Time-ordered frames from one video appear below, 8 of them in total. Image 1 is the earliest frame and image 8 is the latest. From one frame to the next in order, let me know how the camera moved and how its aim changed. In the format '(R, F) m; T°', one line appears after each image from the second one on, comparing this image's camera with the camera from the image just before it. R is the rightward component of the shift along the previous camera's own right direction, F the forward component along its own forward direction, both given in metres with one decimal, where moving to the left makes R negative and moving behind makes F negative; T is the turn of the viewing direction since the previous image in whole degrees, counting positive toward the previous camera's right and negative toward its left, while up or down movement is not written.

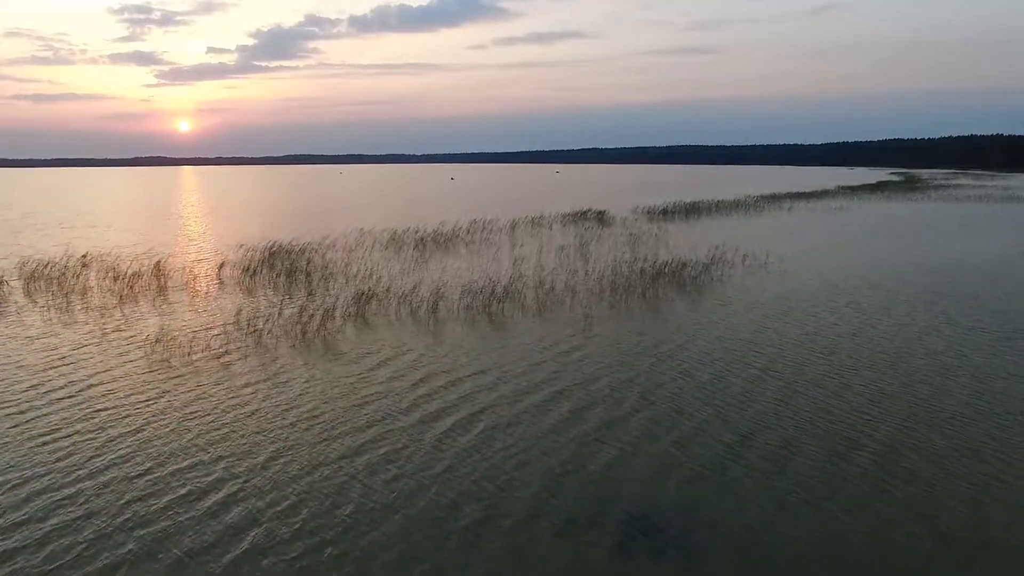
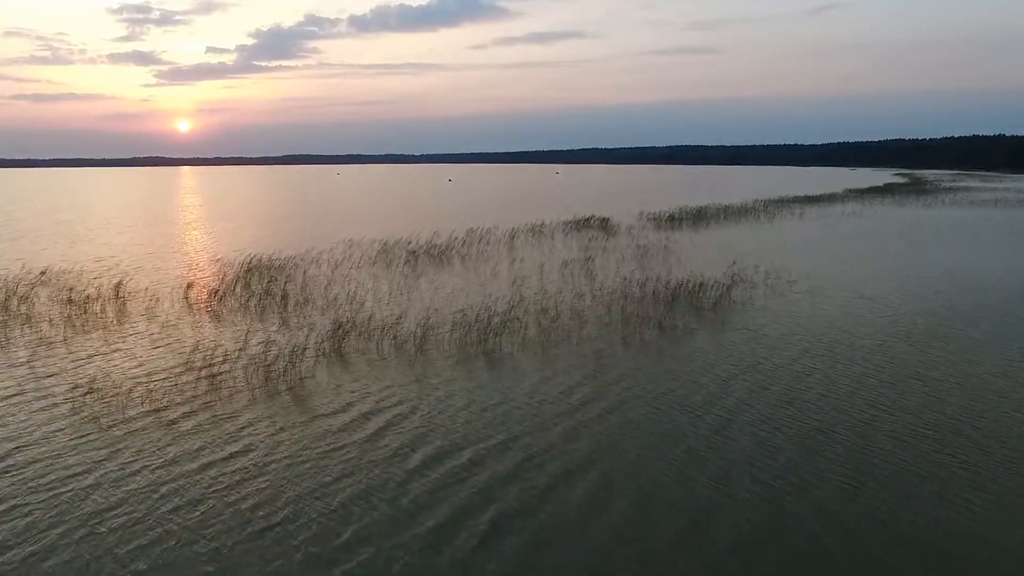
(0.0, +1.6) m; 0°
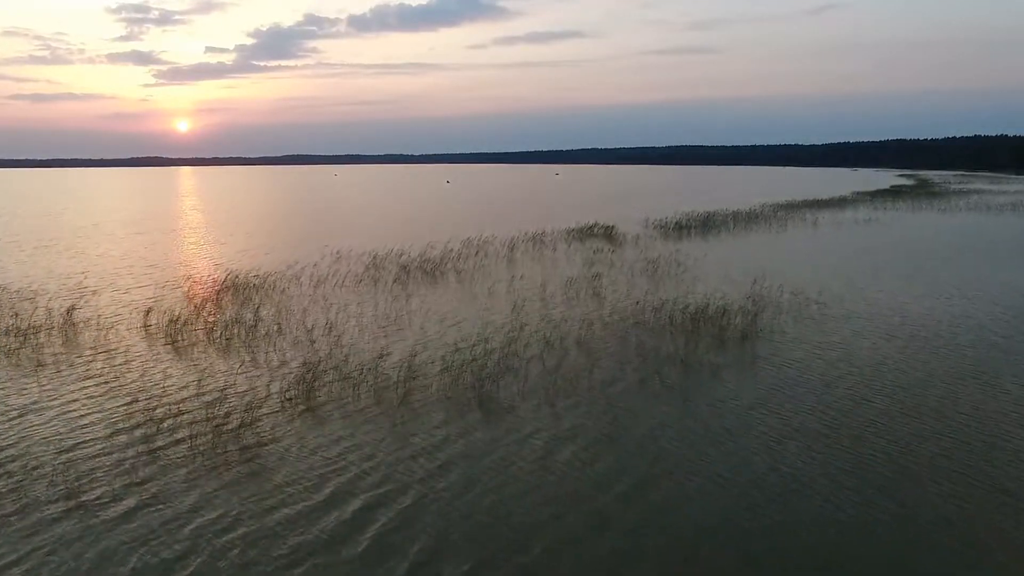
(0.0, +1.6) m; 0°
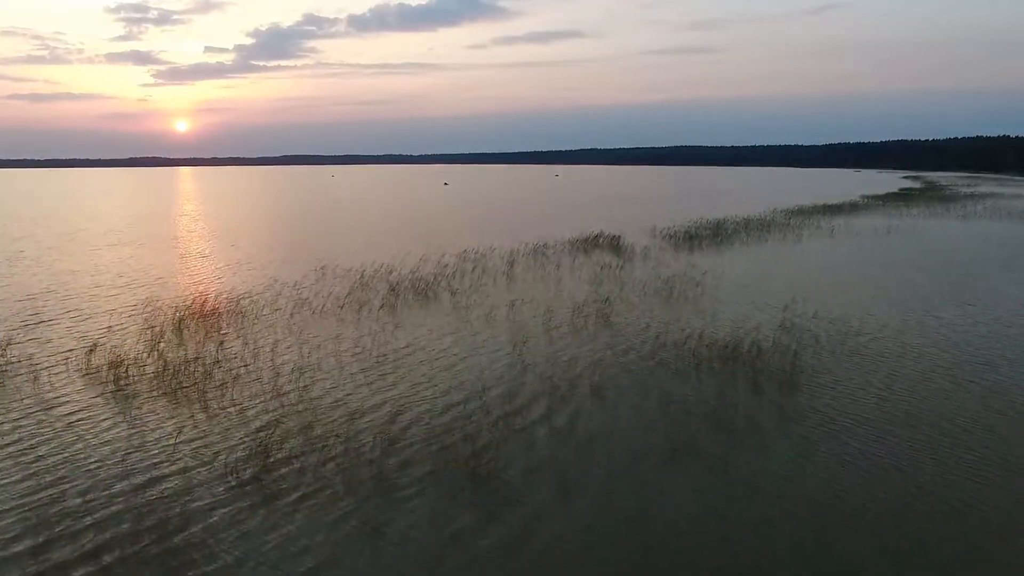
(0.0, +1.8) m; 0°
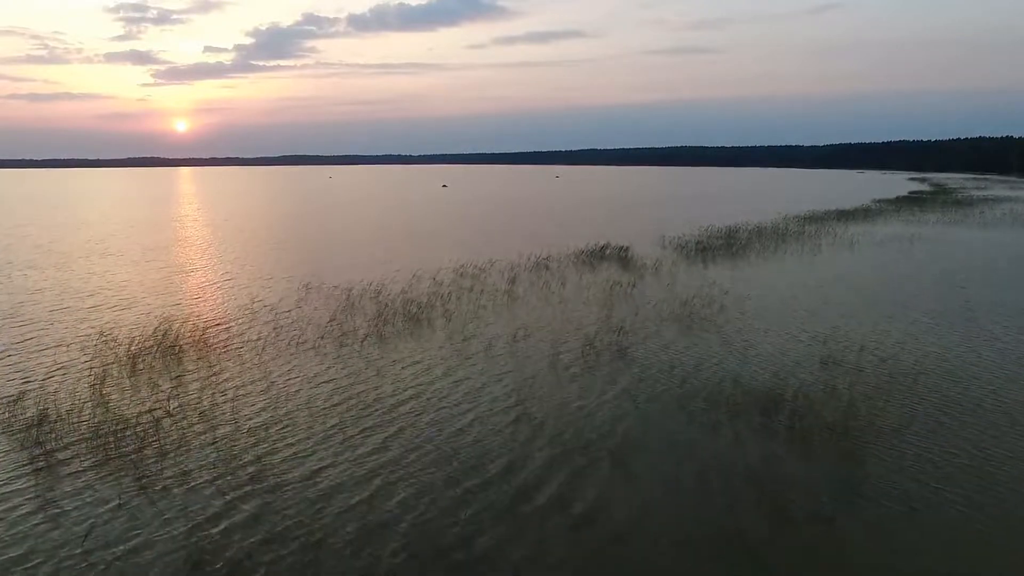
(0.0, +1.8) m; 0°
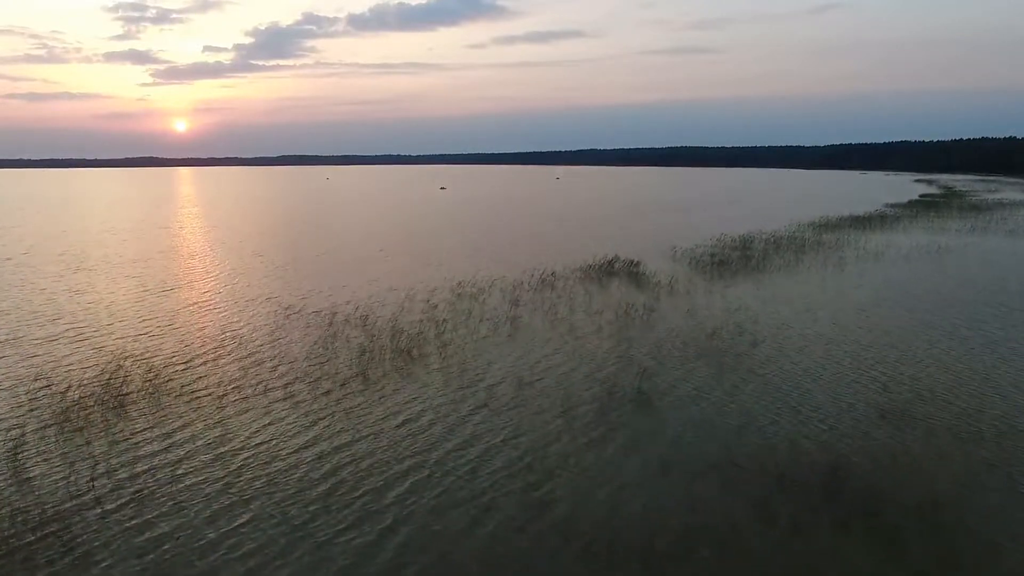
(0.0, +1.9) m; 0°
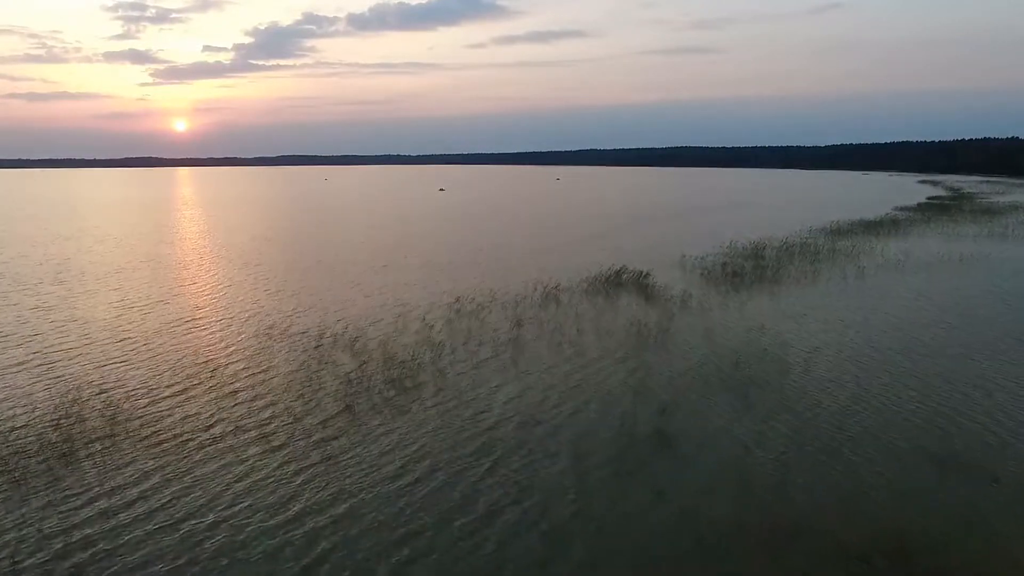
(0.0, +1.4) m; 0°
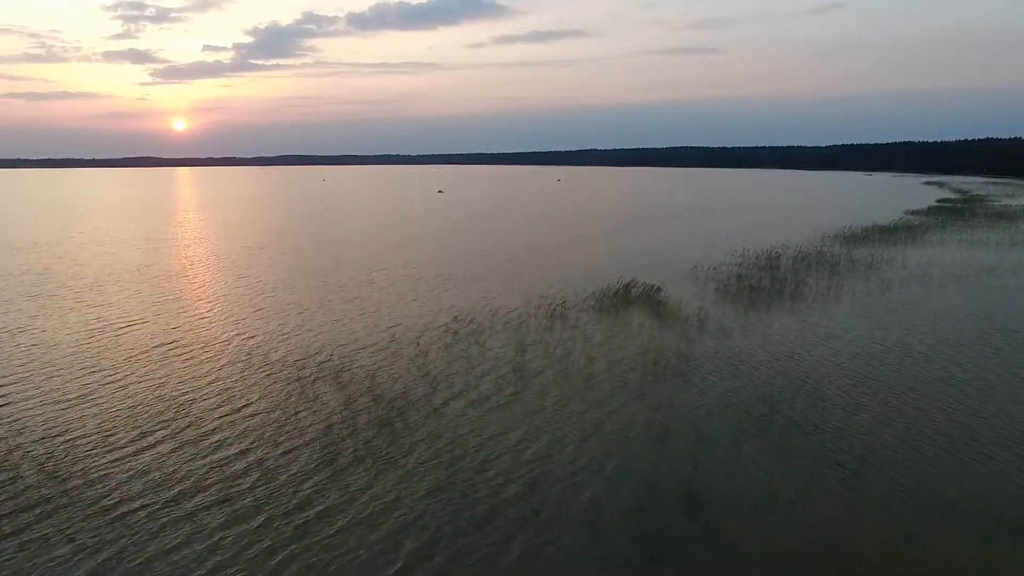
(0.0, +1.5) m; 0°
